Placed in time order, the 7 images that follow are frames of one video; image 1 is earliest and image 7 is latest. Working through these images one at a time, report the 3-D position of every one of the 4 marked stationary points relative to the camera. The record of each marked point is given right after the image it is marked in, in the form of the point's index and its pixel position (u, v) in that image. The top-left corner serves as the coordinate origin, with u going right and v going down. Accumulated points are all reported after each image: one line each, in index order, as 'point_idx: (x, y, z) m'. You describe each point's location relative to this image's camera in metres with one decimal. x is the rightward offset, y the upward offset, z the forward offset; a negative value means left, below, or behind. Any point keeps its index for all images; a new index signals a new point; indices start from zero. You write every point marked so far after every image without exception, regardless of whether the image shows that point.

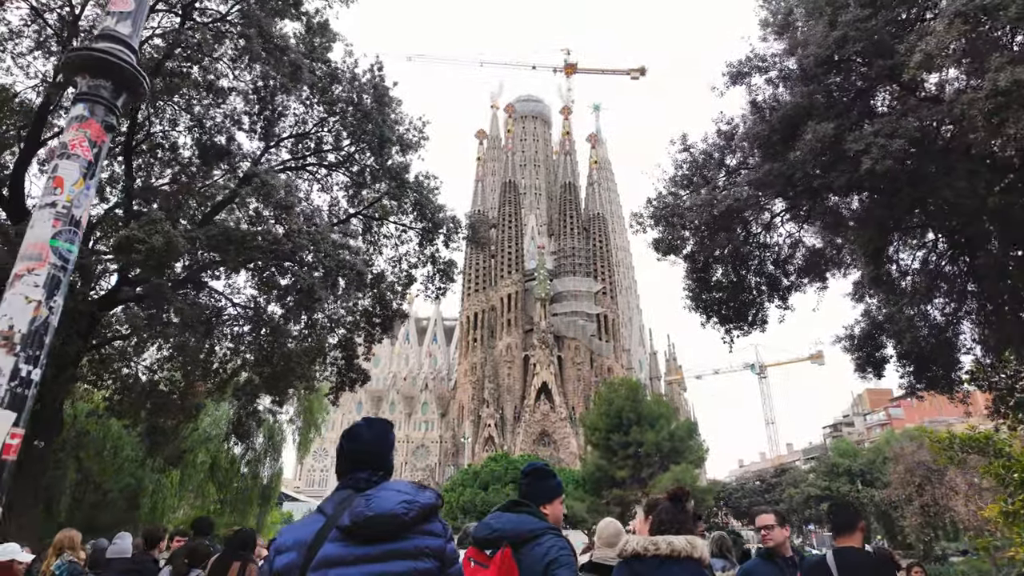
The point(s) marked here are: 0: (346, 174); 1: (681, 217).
0: (-3.5, +2.4, +12.2) m
1: (+2.4, +1.0, +8.0) m
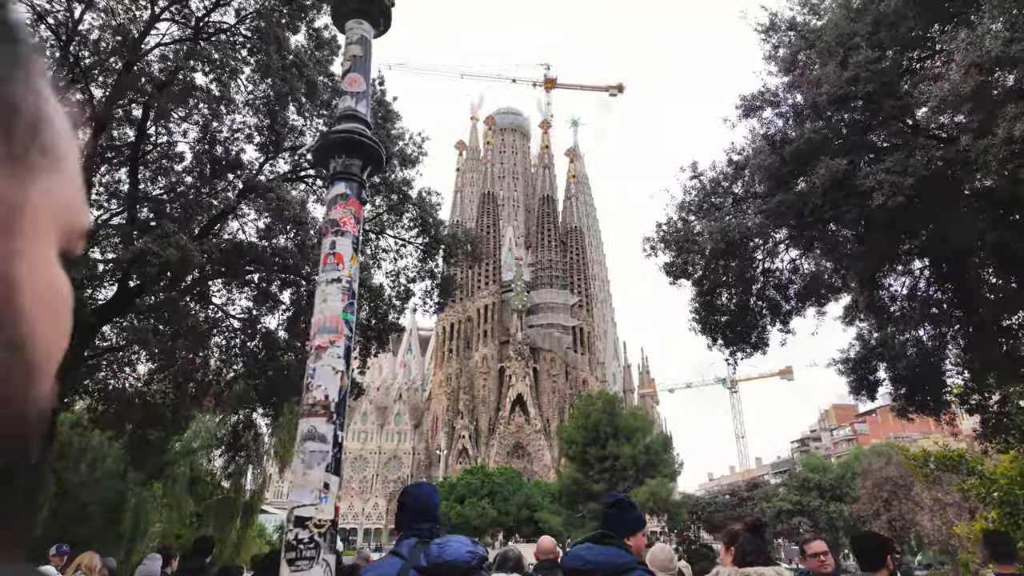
0: (-3.5, +2.1, +12.2) m
1: (+2.6, +0.6, +8.2) m
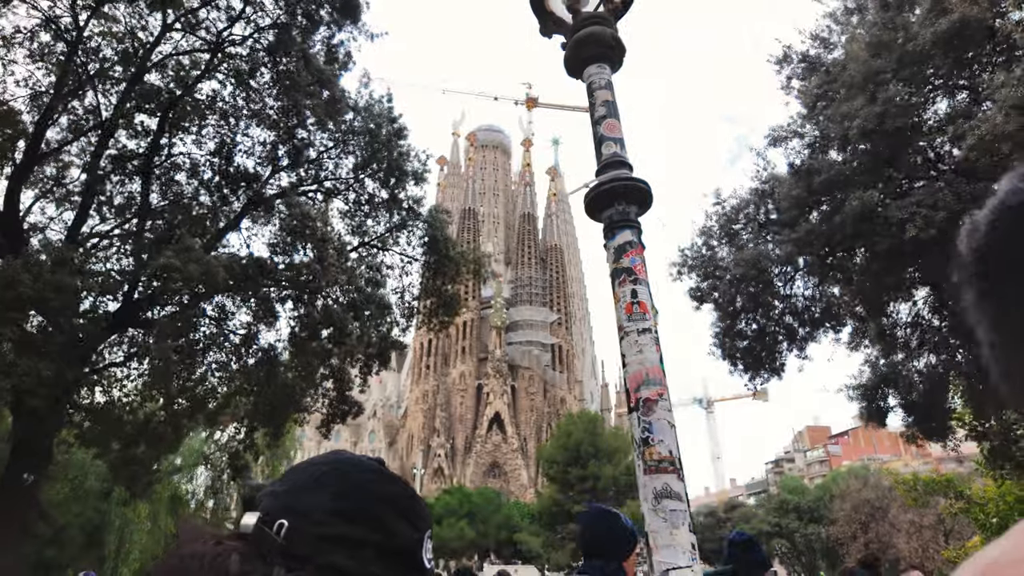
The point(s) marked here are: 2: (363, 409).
0: (-3.3, +1.8, +12.1) m
1: (+2.9, +0.3, +8.3) m
2: (-3.4, -2.8, +13.6) m
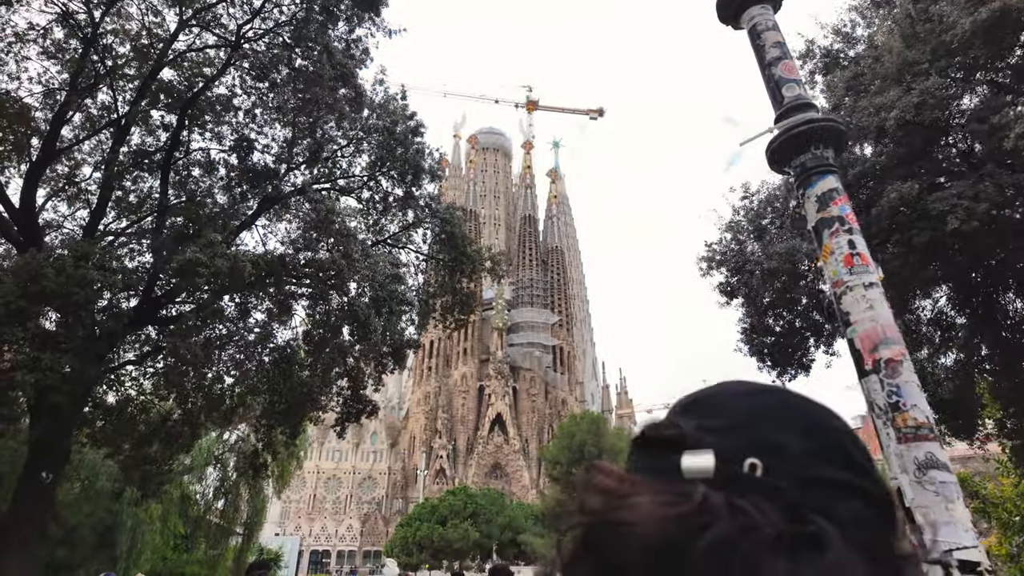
0: (-2.9, +1.8, +12.0) m
1: (+3.3, +0.3, +8.2) m
2: (-3.1, -2.7, +13.5) m
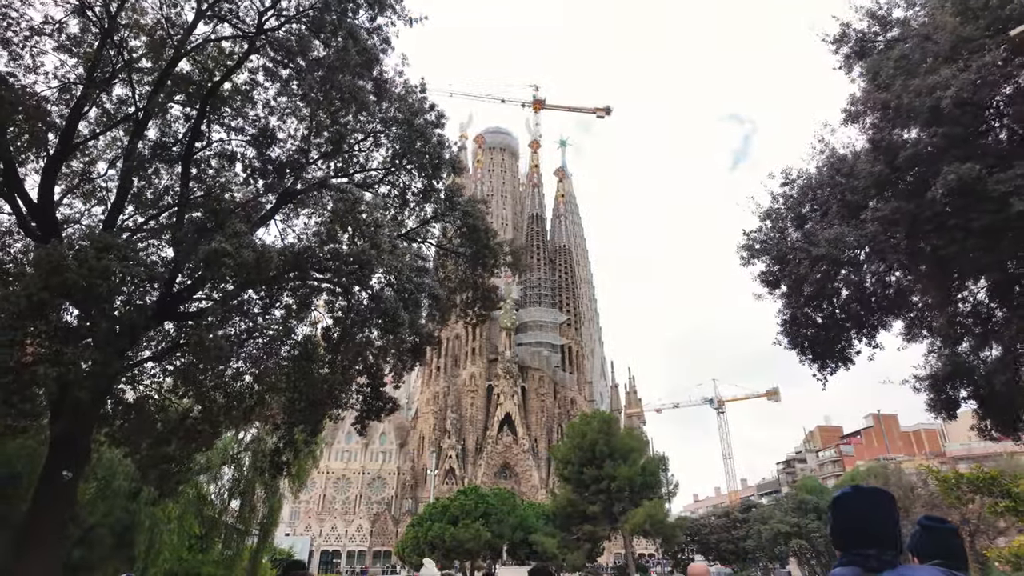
0: (-2.5, +1.9, +11.8) m
1: (+3.7, +0.5, +7.9) m
2: (-2.6, -2.6, +13.3) m
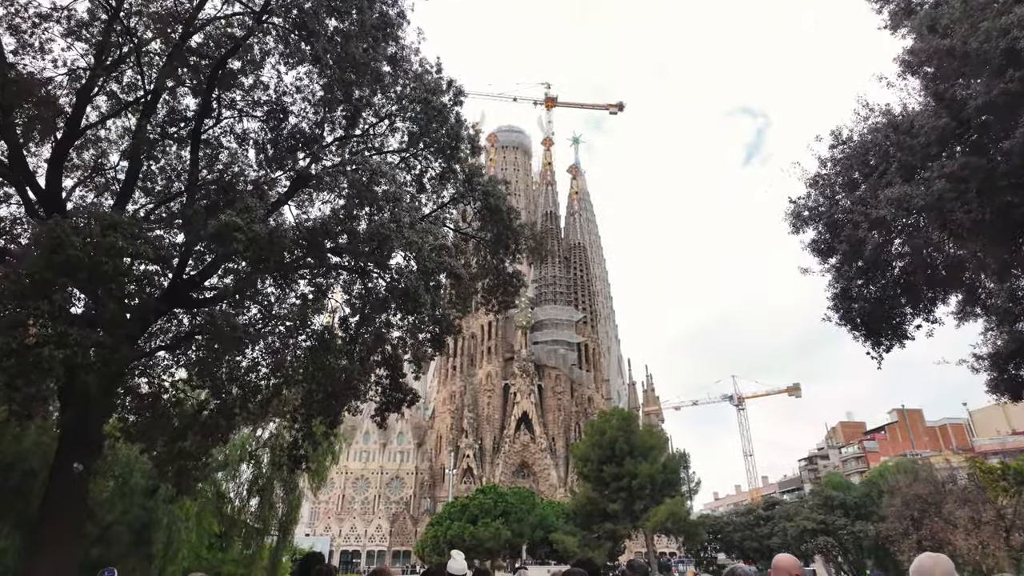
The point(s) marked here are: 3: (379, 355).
0: (-2.1, +2.2, +11.4) m
1: (+4.0, +0.8, +7.3) m
2: (-2.0, -2.4, +12.9) m
3: (-2.6, -1.3, +11.8) m
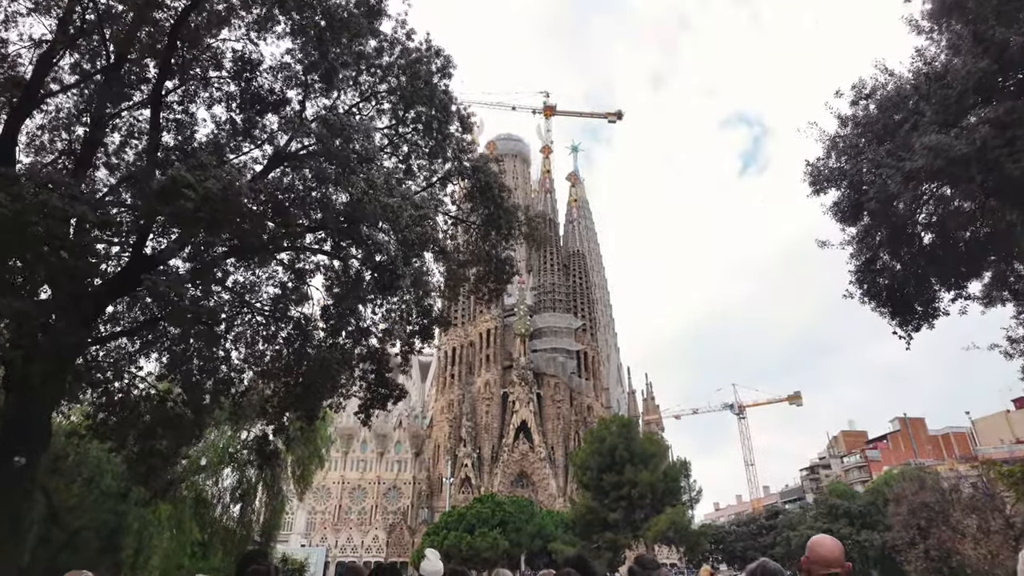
0: (-2.2, +2.4, +10.7) m
1: (+3.9, +1.1, +6.6) m
2: (-2.2, -2.2, +12.1) m
3: (-2.8, -1.1, +11.0) m
